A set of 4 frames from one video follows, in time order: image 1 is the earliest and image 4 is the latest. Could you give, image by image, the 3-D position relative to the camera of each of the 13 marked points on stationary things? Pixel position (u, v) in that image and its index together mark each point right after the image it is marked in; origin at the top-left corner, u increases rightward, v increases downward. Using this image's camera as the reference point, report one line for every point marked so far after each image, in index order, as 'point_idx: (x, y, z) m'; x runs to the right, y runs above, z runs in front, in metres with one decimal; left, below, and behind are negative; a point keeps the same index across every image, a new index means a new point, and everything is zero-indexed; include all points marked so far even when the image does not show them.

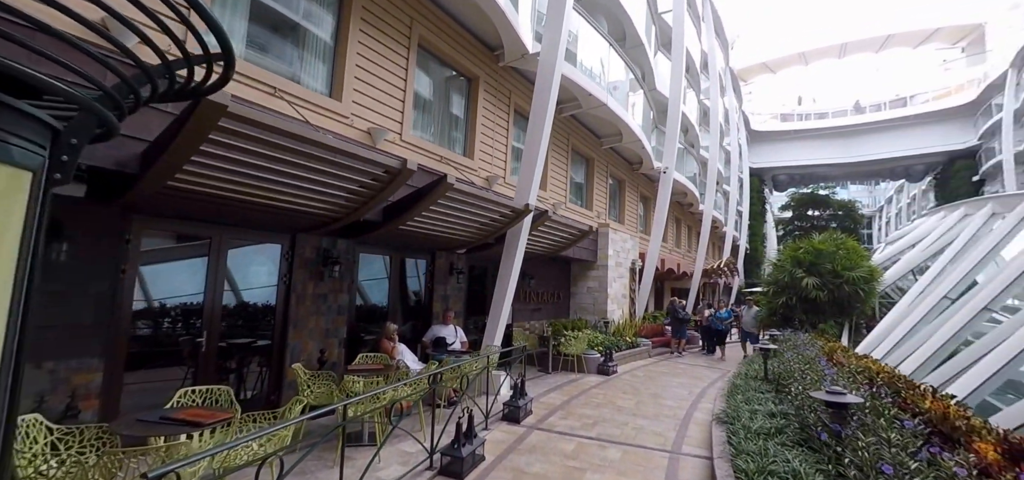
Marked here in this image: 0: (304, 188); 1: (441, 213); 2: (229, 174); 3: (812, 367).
0: (-2.4, +0.6, +5.0) m
1: (-1.0, +0.4, +6.4) m
2: (-2.8, +0.6, +4.3) m
3: (+3.6, -1.5, +5.2) m
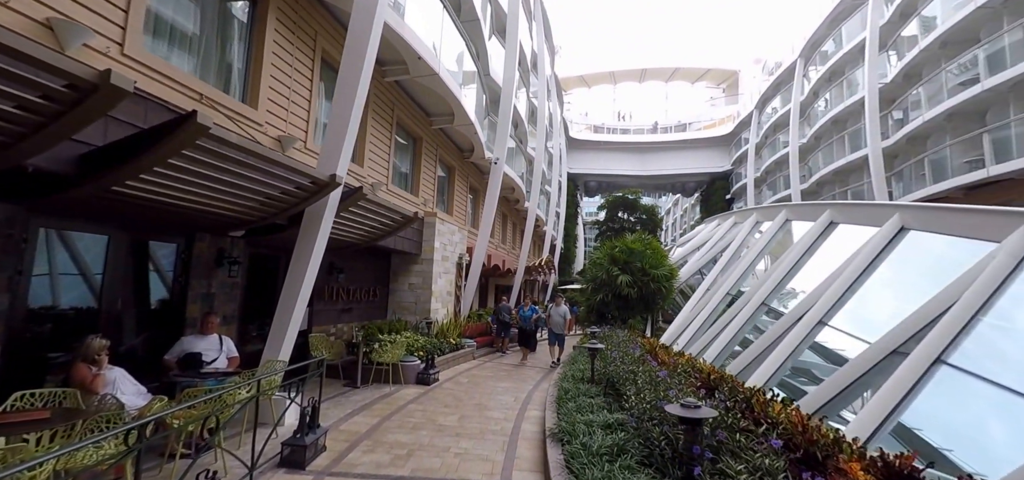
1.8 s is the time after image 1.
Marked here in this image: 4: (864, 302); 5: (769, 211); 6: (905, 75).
0: (-3.8, +0.9, +2.5) m
1: (-3.2, +0.7, +4.4) m
2: (-4.0, +1.0, +1.8) m
3: (+1.5, -1.5, +5.0) m
4: (+4.3, -0.7, +5.3) m
5: (+6.0, +0.7, +10.4) m
6: (+15.8, +6.7, +17.9) m
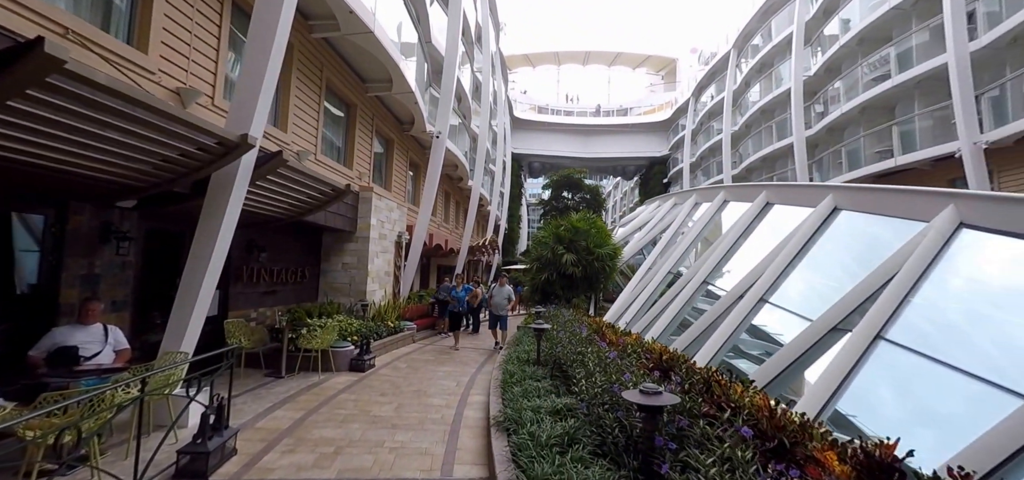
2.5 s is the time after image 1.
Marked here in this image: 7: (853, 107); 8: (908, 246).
0: (-4.1, +1.1, +1.6) m
1: (-3.7, +0.9, +3.5) m
2: (-4.1, +1.1, +0.8) m
3: (+0.9, -1.2, +4.8) m
4: (+3.6, -0.5, +5.5) m
5: (+4.7, +1.1, +10.6) m
6: (+13.5, +7.5, +19.1) m
7: (+12.6, +5.0, +16.6) m
8: (+3.8, -0.1, +4.3) m
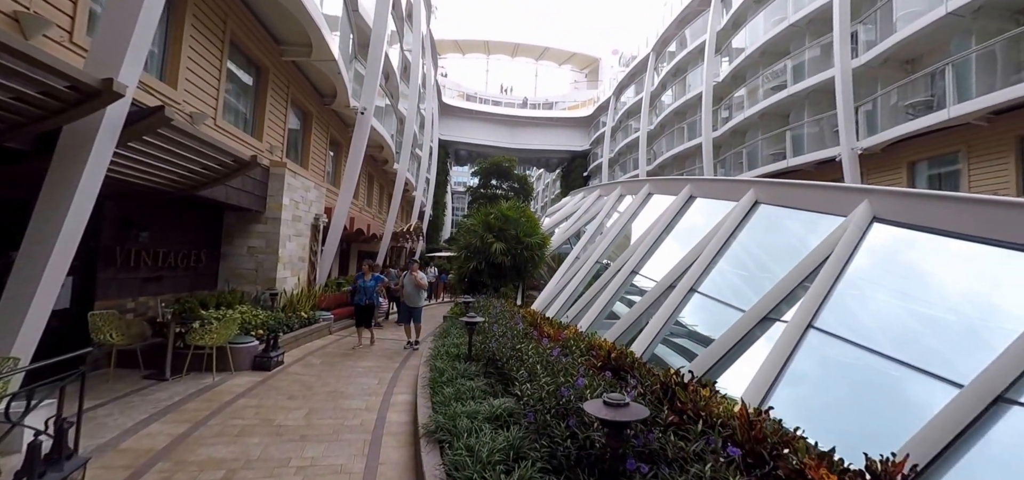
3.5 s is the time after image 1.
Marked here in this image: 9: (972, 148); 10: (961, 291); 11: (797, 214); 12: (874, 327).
0: (-4.1, +1.2, +0.4) m
1: (-4.0, +1.1, +2.4) m
2: (-4.0, +1.2, -0.4) m
3: (+0.2, -1.1, +4.5) m
4: (+2.8, -0.4, +5.6) m
5: (+3.1, +1.3, +10.8) m
6: (+10.6, +7.6, +20.5) m
7: (+10.1, +5.1, +17.9) m
8: (+3.2, 0.0, +4.4) m
9: (+11.7, +2.3, +11.1) m
10: (+3.0, -0.3, +3.0) m
11: (+3.5, +0.3, +5.4) m
12: (+2.7, -0.7, +3.3) m
